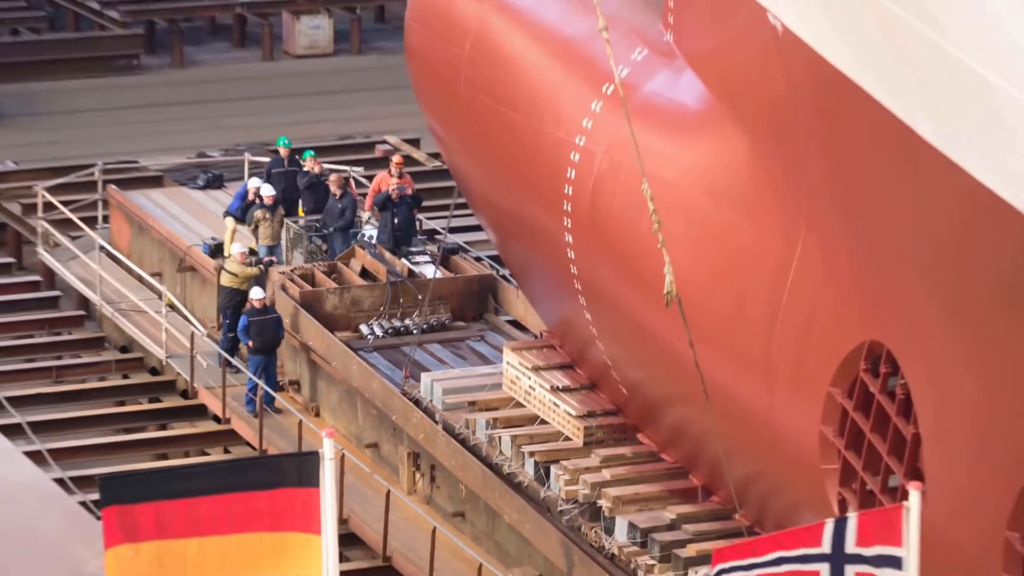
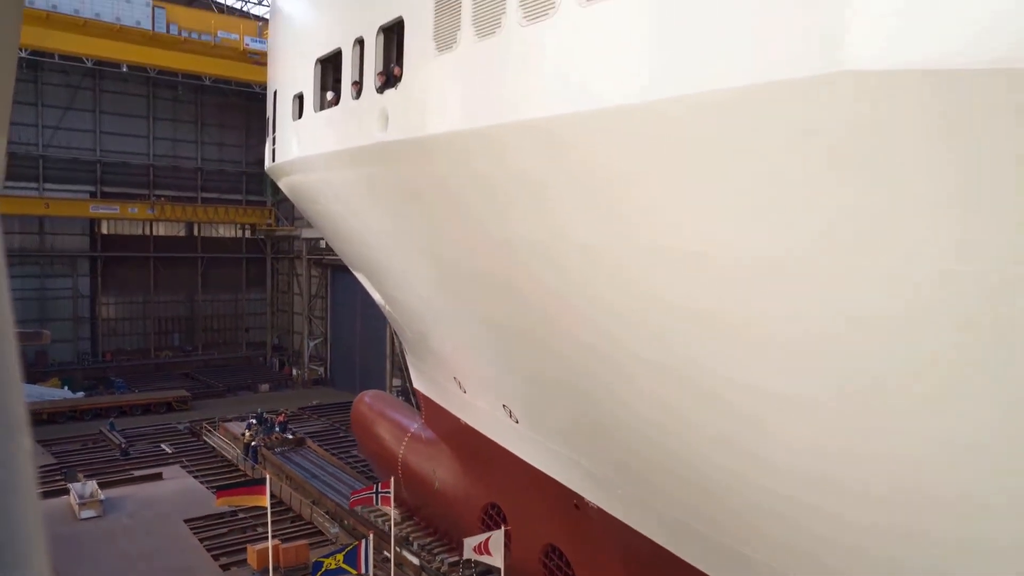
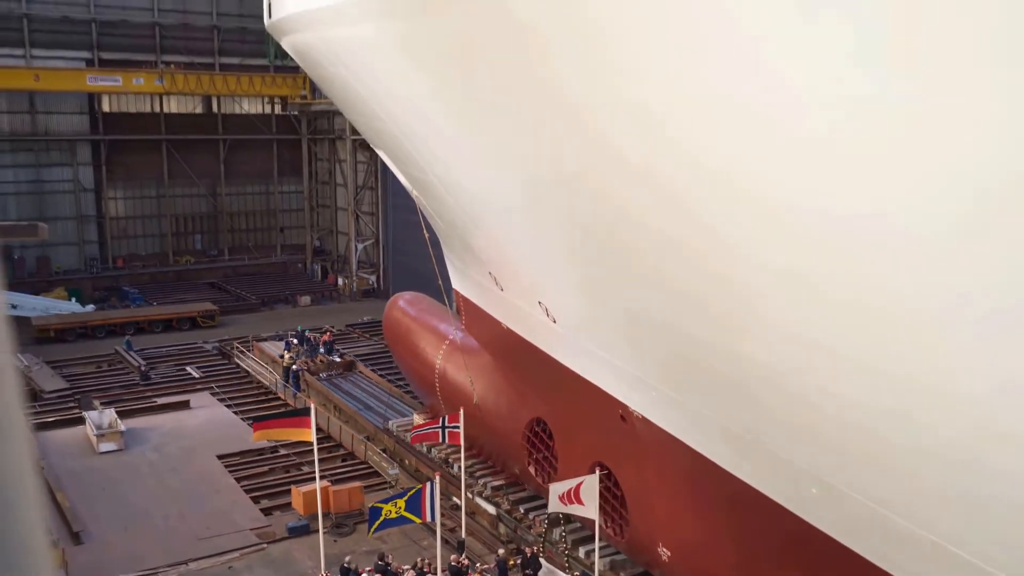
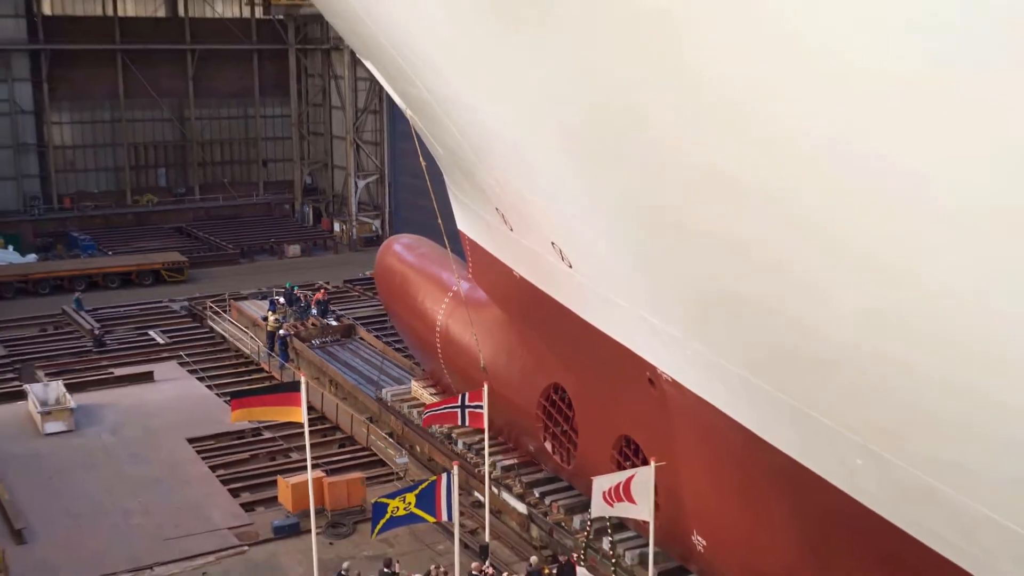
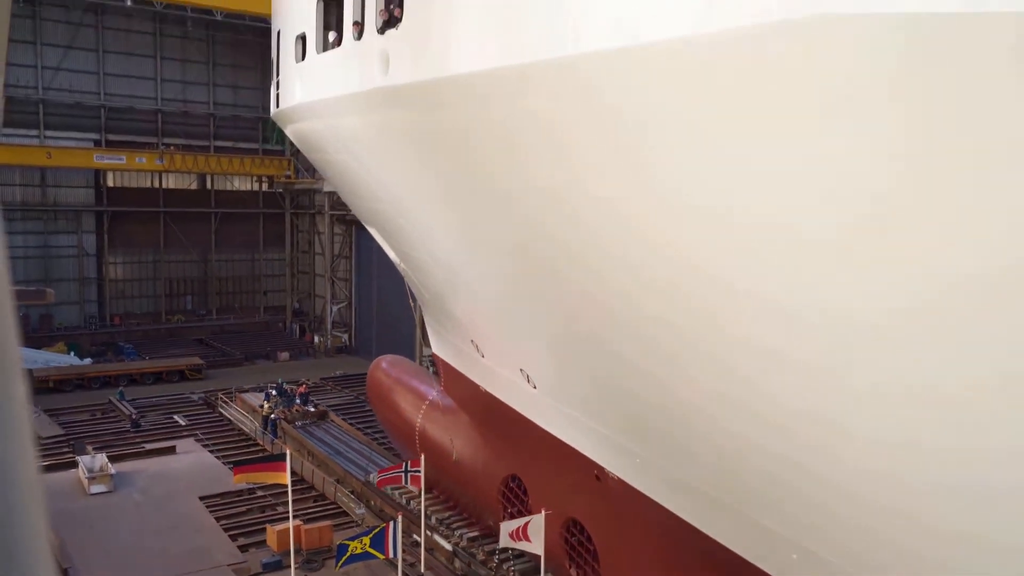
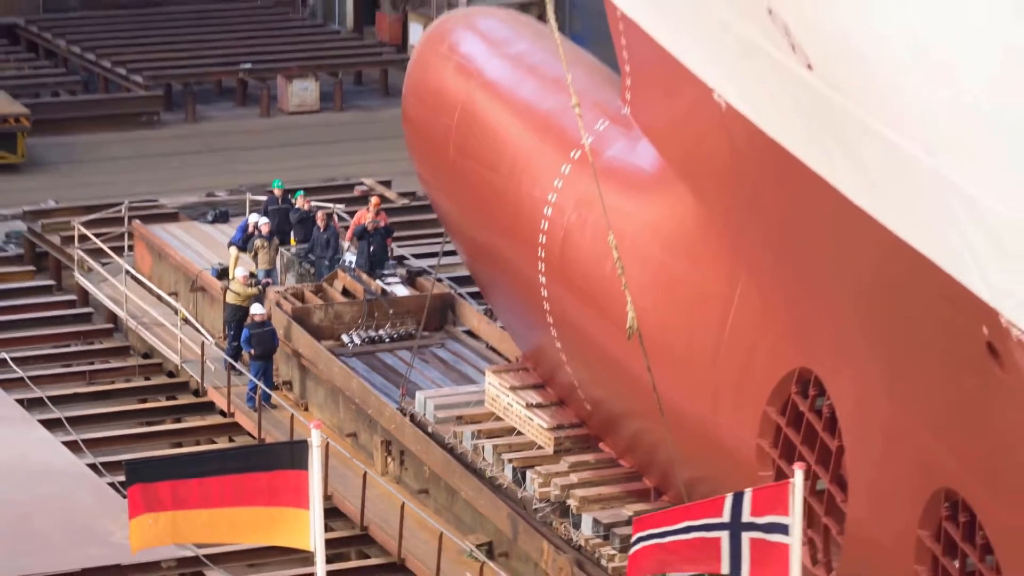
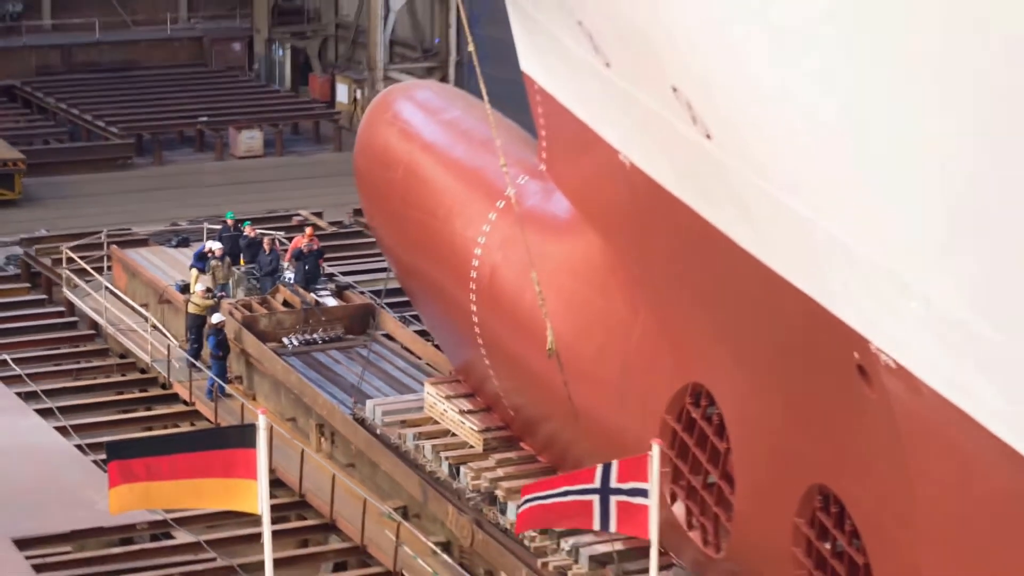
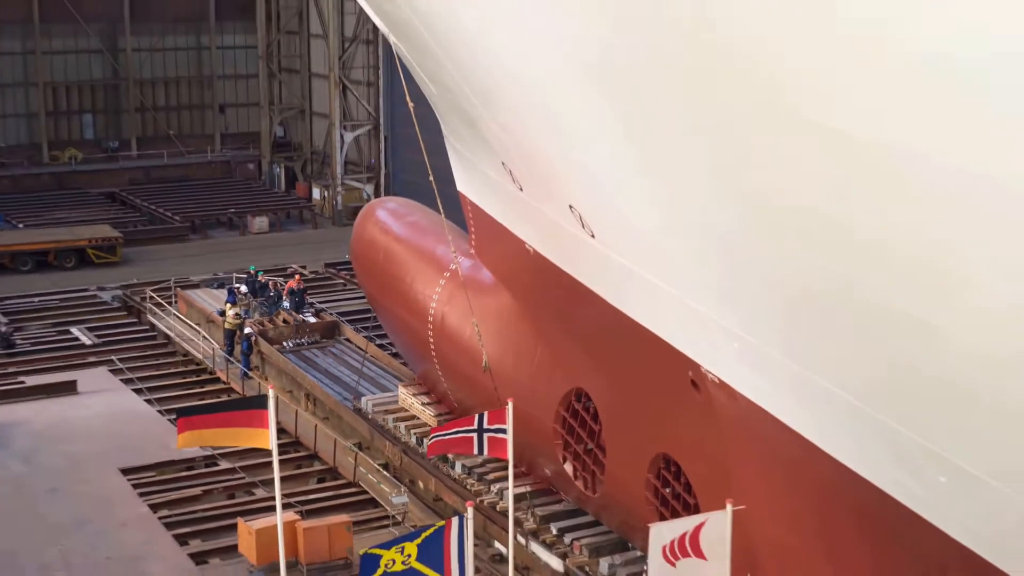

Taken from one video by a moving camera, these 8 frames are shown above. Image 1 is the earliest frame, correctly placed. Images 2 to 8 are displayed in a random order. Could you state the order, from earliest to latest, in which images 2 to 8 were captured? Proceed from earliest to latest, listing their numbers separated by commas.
6, 7, 8, 4, 3, 5, 2
